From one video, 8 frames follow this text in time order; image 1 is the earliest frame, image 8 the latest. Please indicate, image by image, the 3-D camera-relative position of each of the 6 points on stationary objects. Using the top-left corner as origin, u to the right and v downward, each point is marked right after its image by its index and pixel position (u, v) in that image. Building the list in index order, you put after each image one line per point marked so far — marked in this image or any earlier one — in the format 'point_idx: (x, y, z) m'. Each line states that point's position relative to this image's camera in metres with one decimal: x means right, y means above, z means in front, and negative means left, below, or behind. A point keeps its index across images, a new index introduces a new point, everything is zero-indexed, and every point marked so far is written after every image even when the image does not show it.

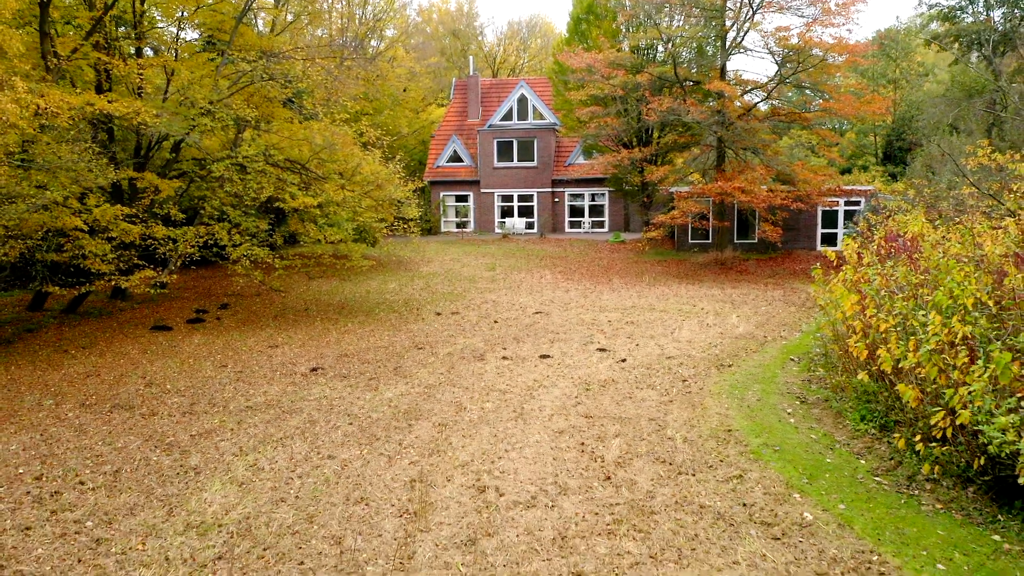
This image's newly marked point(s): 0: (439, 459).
0: (-0.6, -1.4, +6.8) m
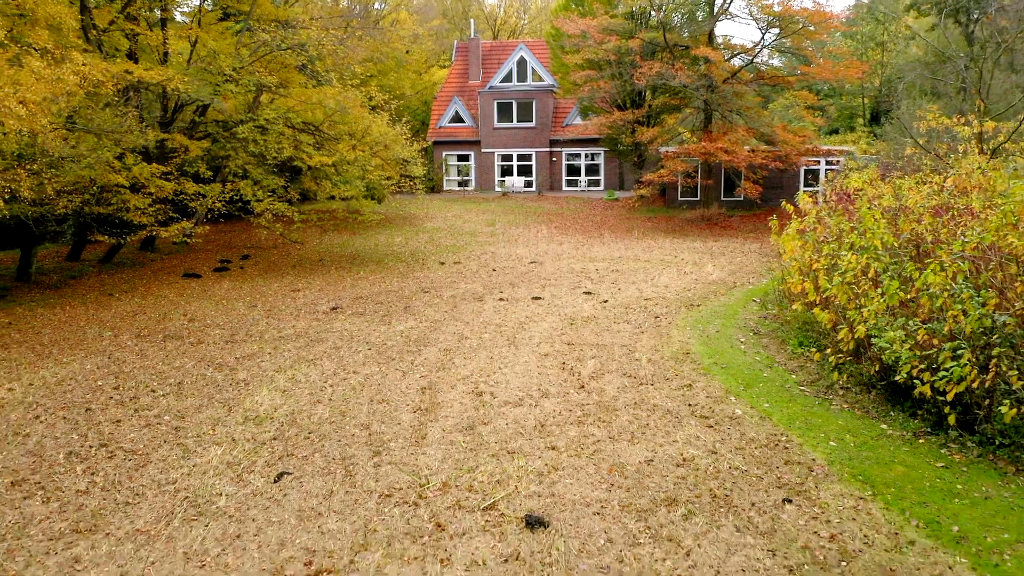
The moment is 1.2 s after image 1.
0: (-0.6, -0.8, +8.2) m
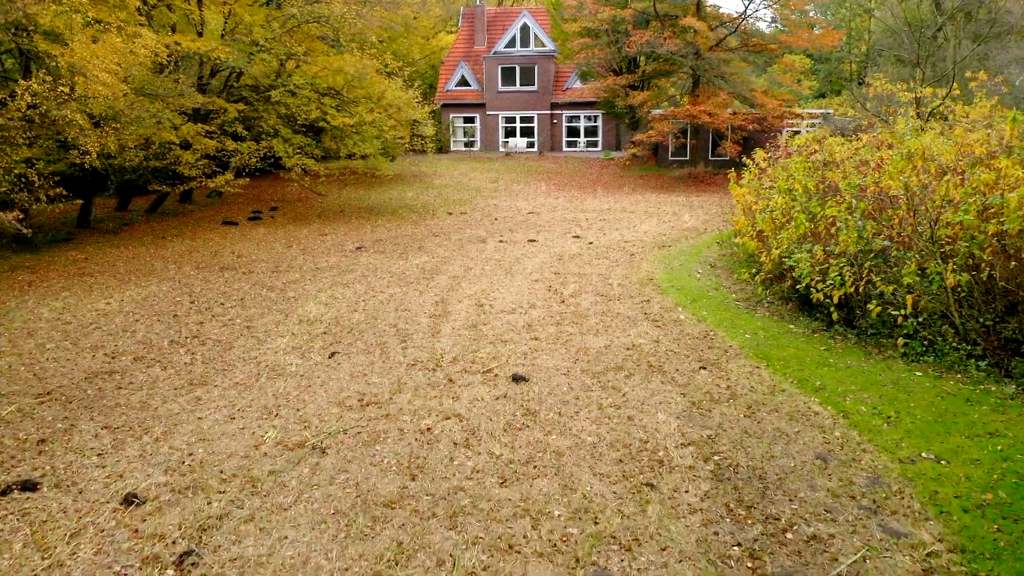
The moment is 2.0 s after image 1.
0: (-0.7, -0.1, +10.2) m
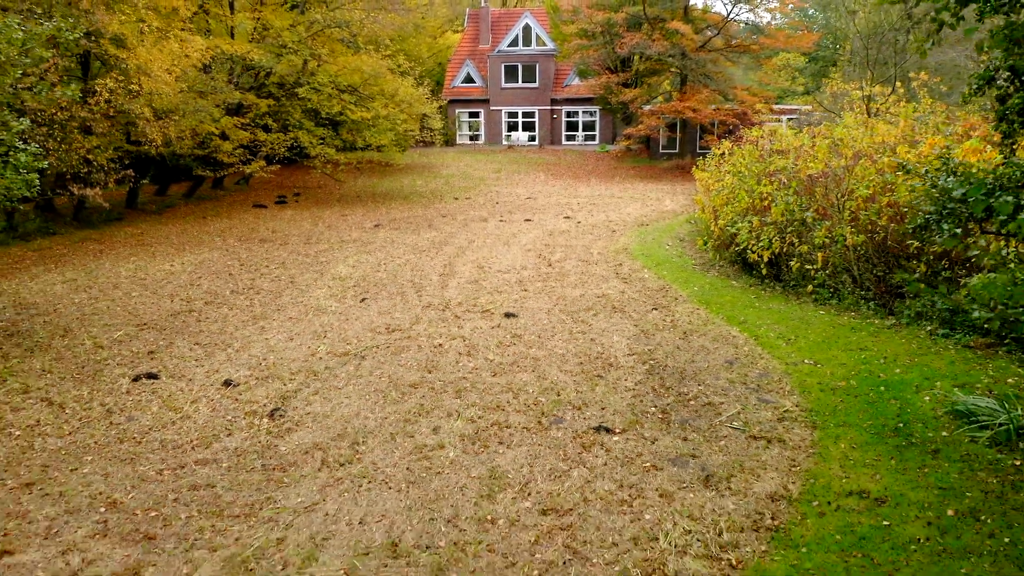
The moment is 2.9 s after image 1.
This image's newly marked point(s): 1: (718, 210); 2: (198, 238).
0: (-0.8, +0.4, +12.2) m
1: (+2.8, +1.1, +11.7) m
2: (-5.3, +0.8, +14.5) m
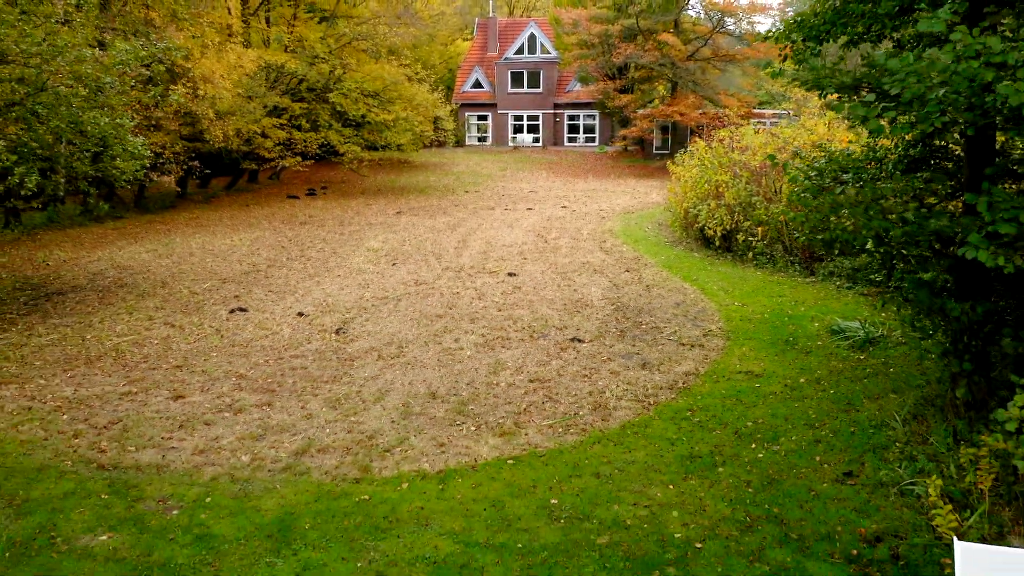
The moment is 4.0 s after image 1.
0: (-0.7, +0.9, +14.6) m
1: (+2.9, +1.5, +14.1) m
2: (-5.3, +1.3, +17.0) m
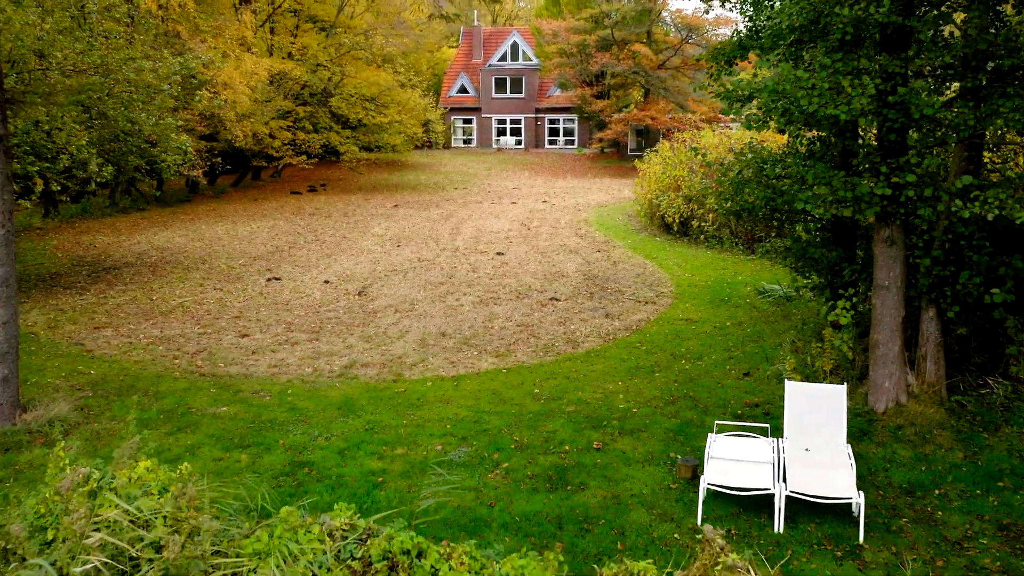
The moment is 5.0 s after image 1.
0: (-1.0, +1.2, +16.6) m
1: (+2.6, +1.9, +16.2) m
2: (-5.6, +1.7, +18.9) m
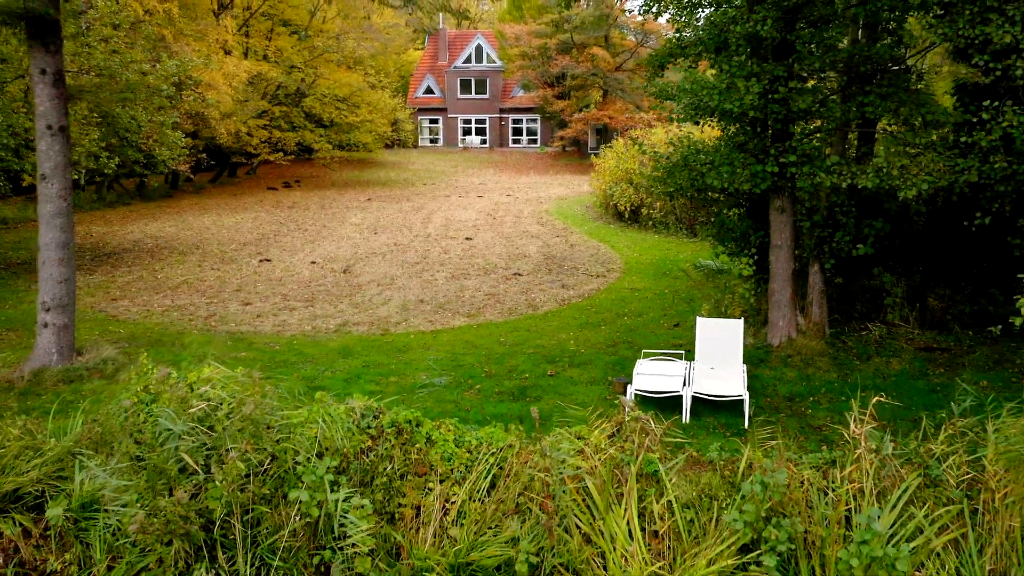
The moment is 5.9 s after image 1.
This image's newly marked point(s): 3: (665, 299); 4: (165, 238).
0: (-1.7, +1.5, +18.0) m
1: (+1.9, +2.2, +17.7) m
2: (-6.4, +1.9, +20.0) m
3: (+1.8, -0.1, +10.1) m
4: (-6.2, +0.9, +15.3) m
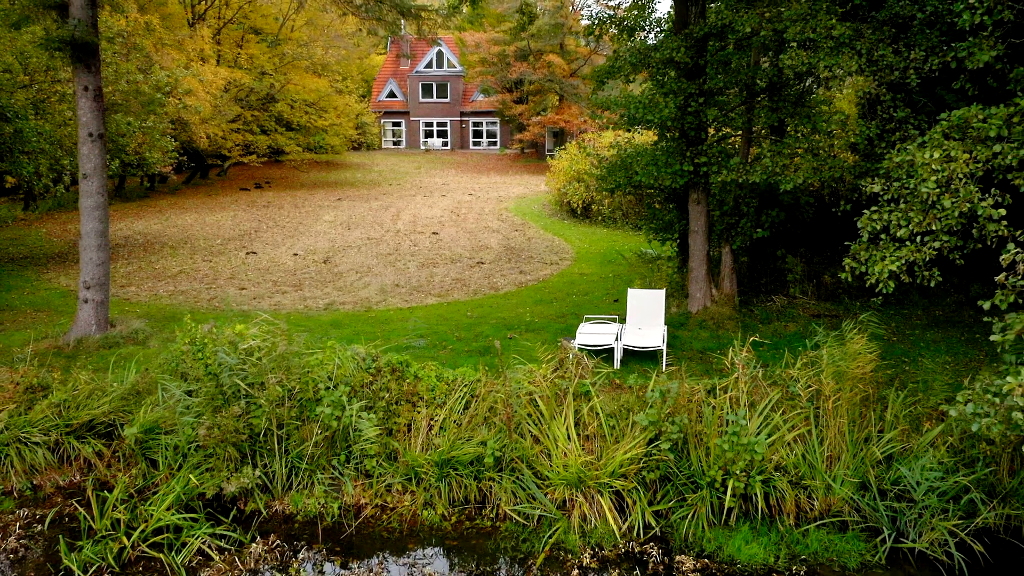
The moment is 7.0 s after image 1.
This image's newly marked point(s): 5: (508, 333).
0: (-2.5, +1.7, +19.4) m
1: (+1.1, +2.4, +19.3) m
2: (-7.3, +2.1, +21.3) m
3: (+1.3, +0.1, +11.7) m
4: (-7.0, +1.0, +16.6) m
5: (0.0, -0.5, +8.8) m
